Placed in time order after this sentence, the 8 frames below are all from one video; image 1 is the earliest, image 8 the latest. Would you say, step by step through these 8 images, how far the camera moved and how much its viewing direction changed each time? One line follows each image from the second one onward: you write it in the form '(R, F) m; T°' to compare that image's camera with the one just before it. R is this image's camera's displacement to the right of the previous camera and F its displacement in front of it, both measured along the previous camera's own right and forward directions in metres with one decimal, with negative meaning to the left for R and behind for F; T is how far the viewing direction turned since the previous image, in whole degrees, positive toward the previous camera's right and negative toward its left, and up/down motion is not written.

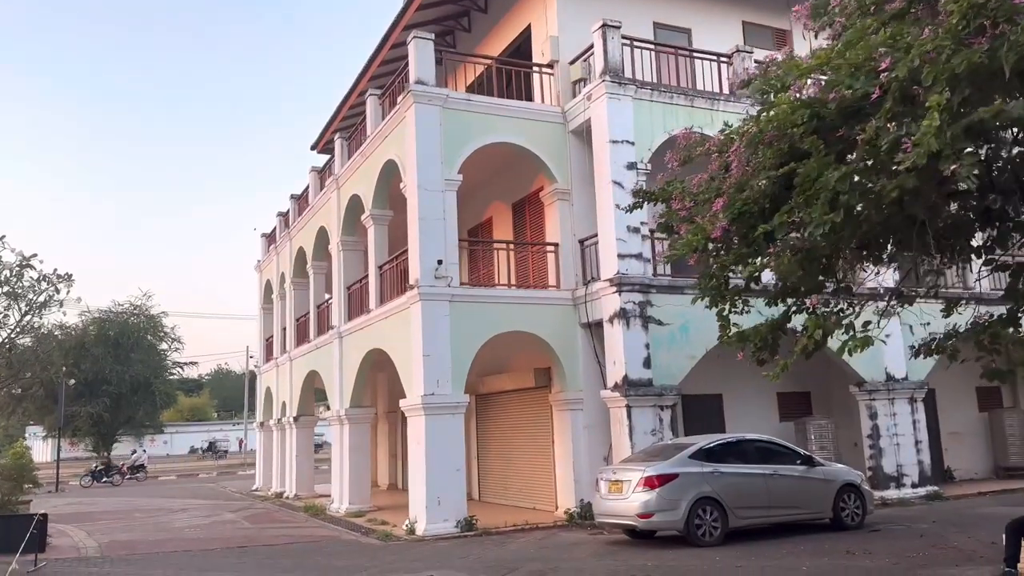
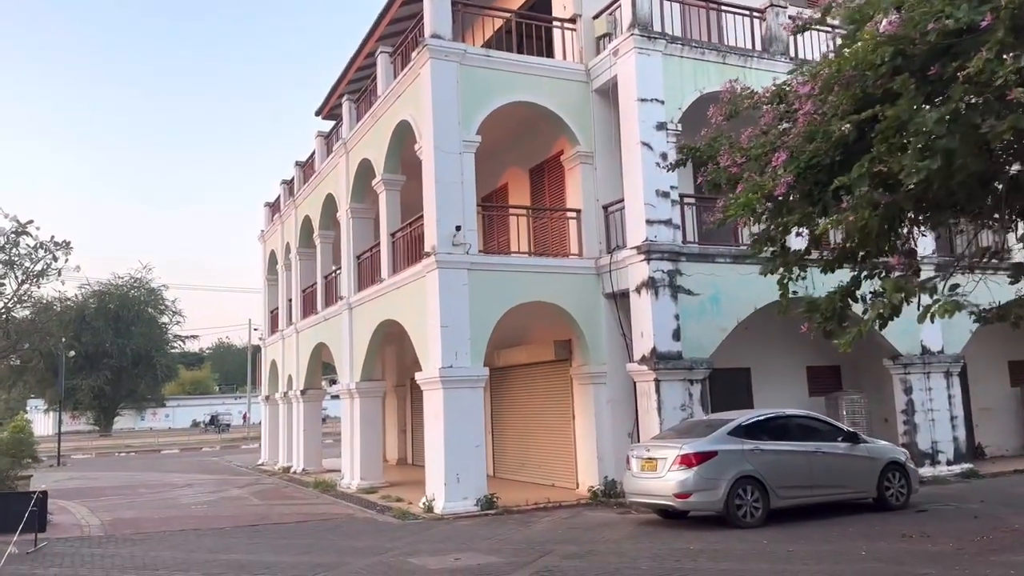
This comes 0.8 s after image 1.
(-0.3, +0.7) m; 0°
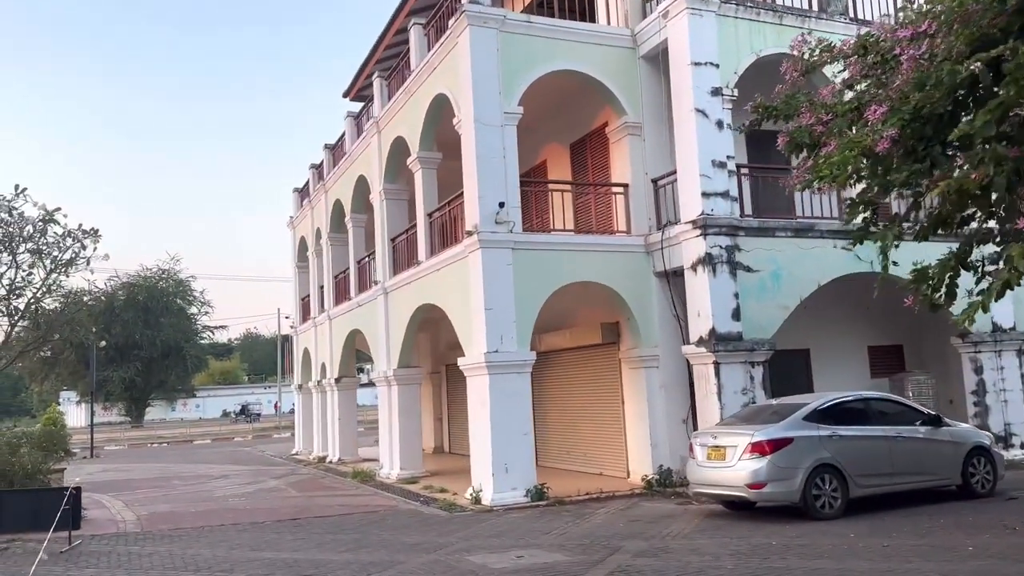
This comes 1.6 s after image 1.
(-0.3, +0.6) m; -2°
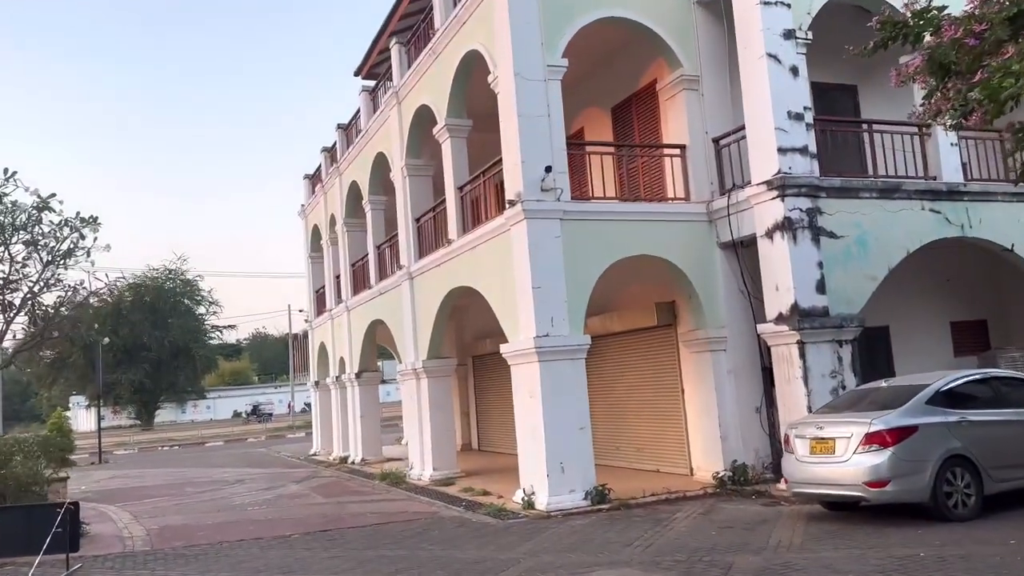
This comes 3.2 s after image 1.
(-0.6, +1.3) m; 0°
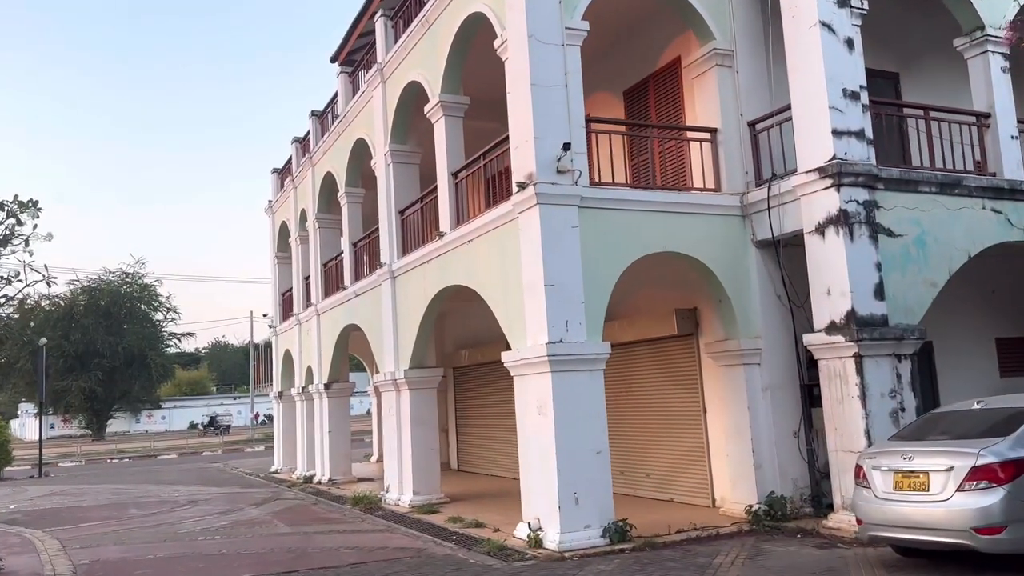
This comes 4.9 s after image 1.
(-0.4, +1.5) m; +2°
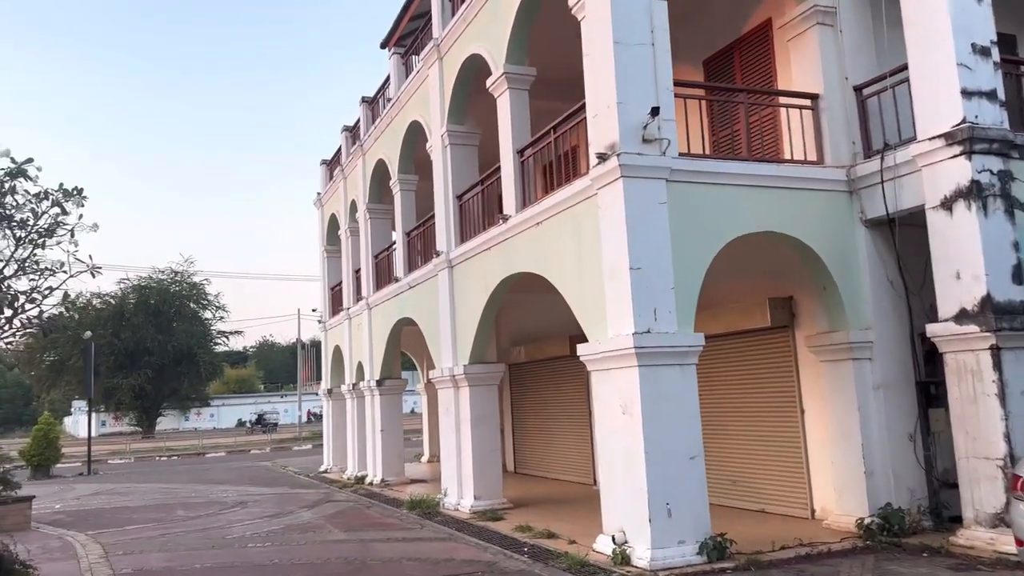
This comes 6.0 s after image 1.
(-0.4, +0.9) m; -3°
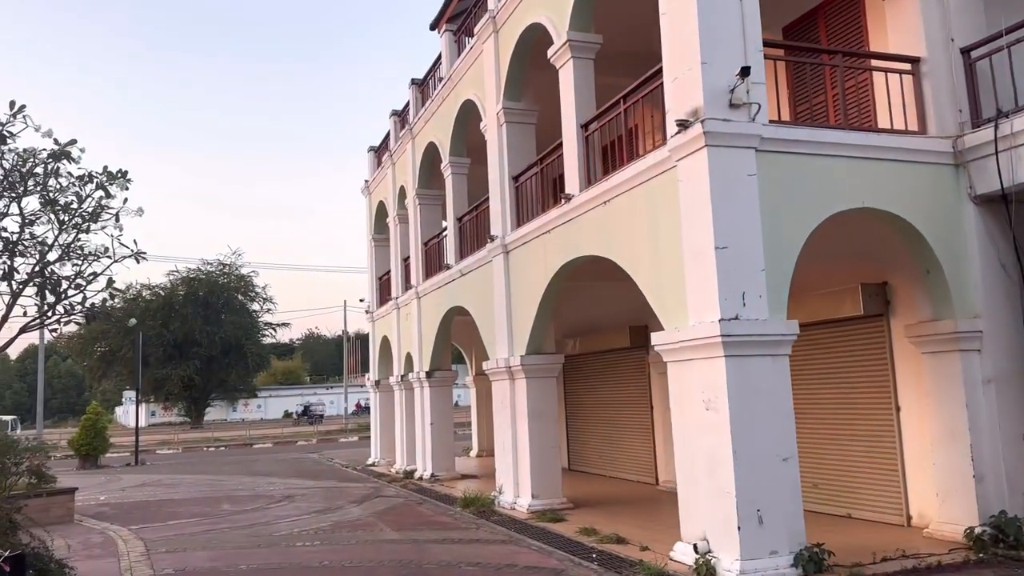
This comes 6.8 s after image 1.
(-0.2, +0.7) m; -3°
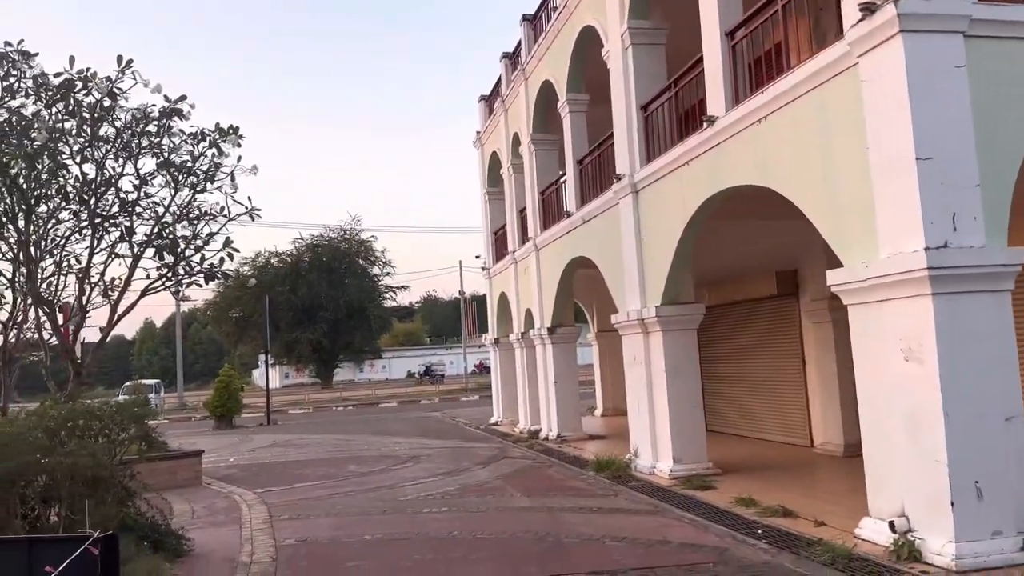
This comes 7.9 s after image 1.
(-0.2, +1.0) m; -8°
